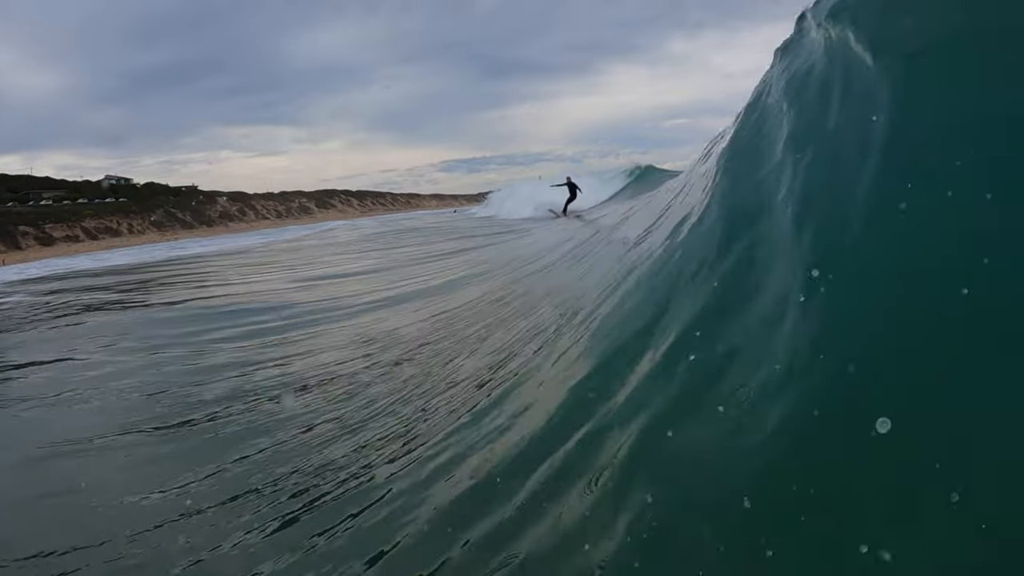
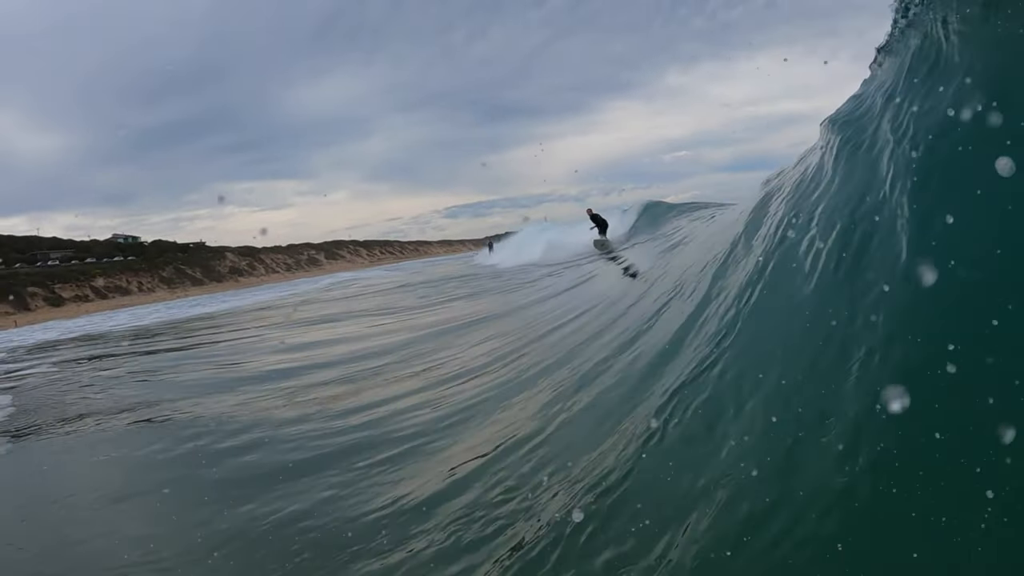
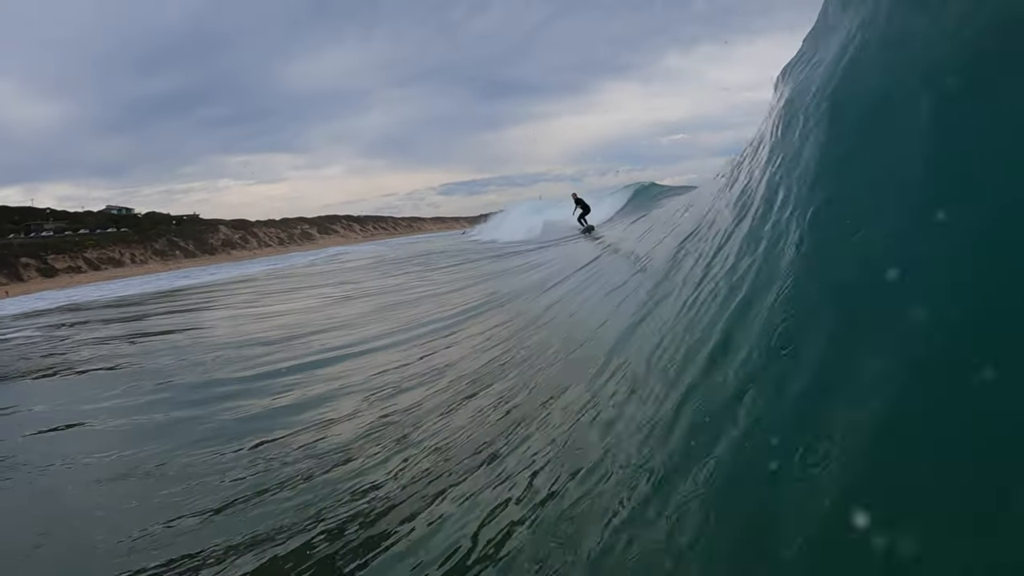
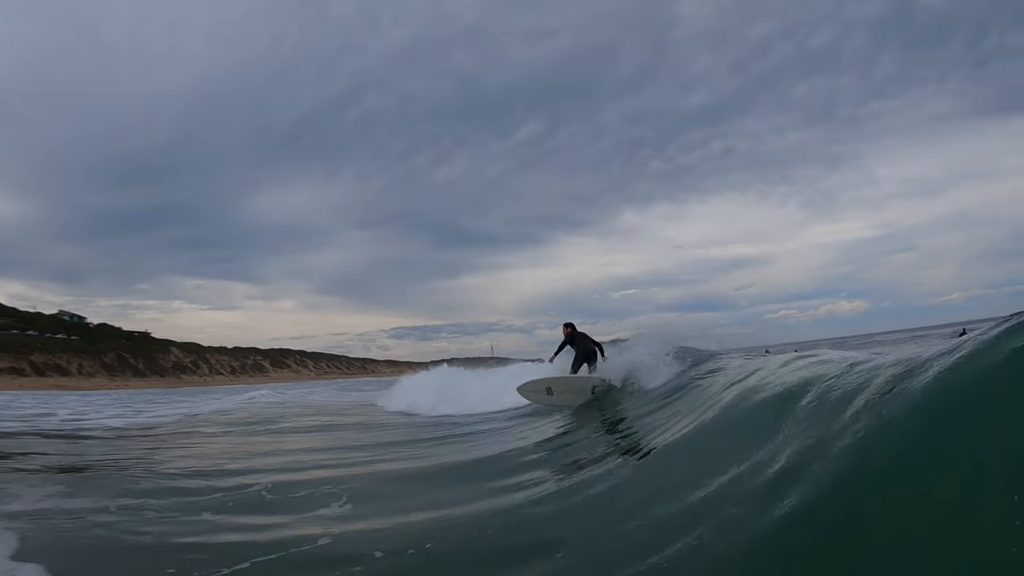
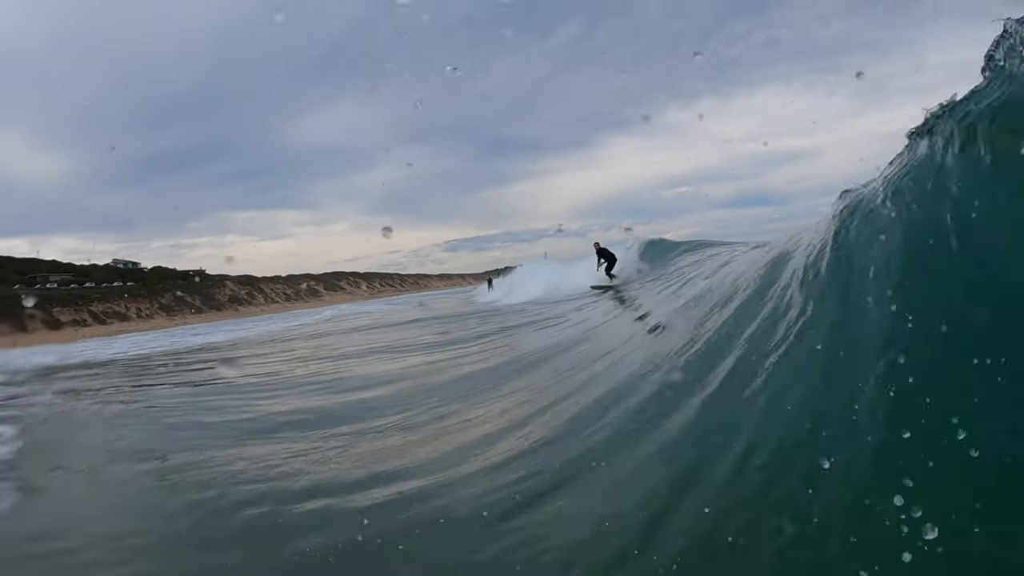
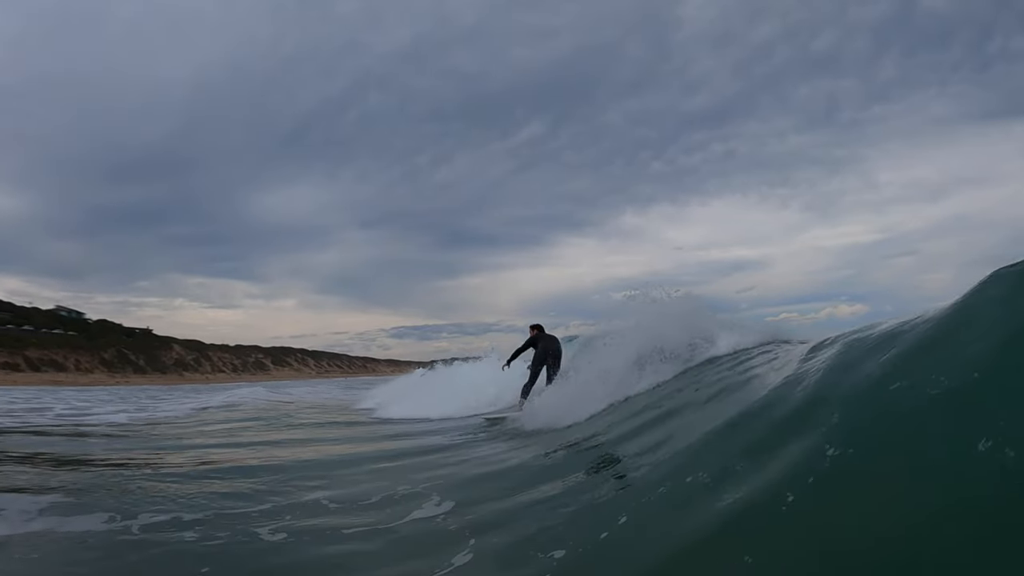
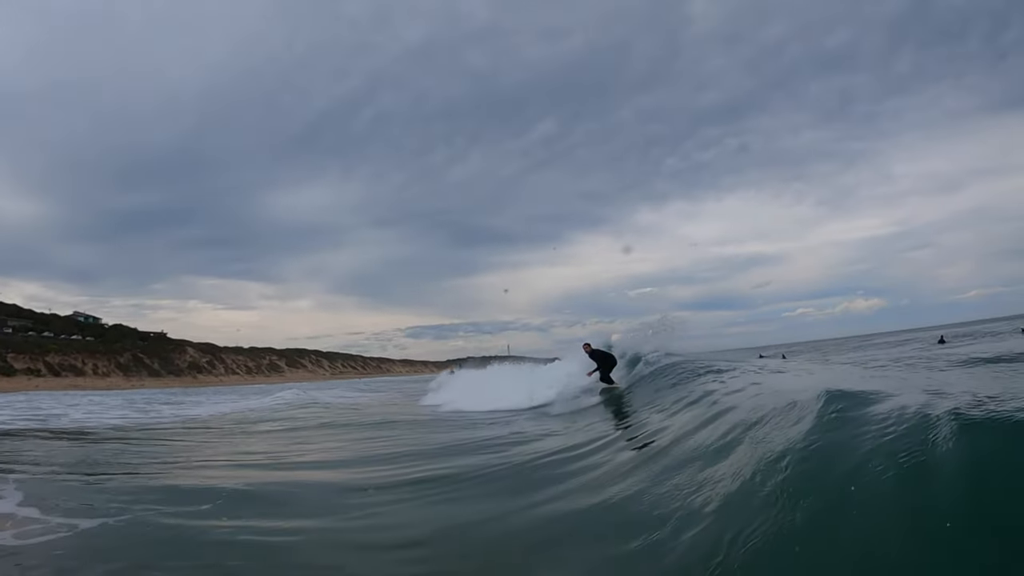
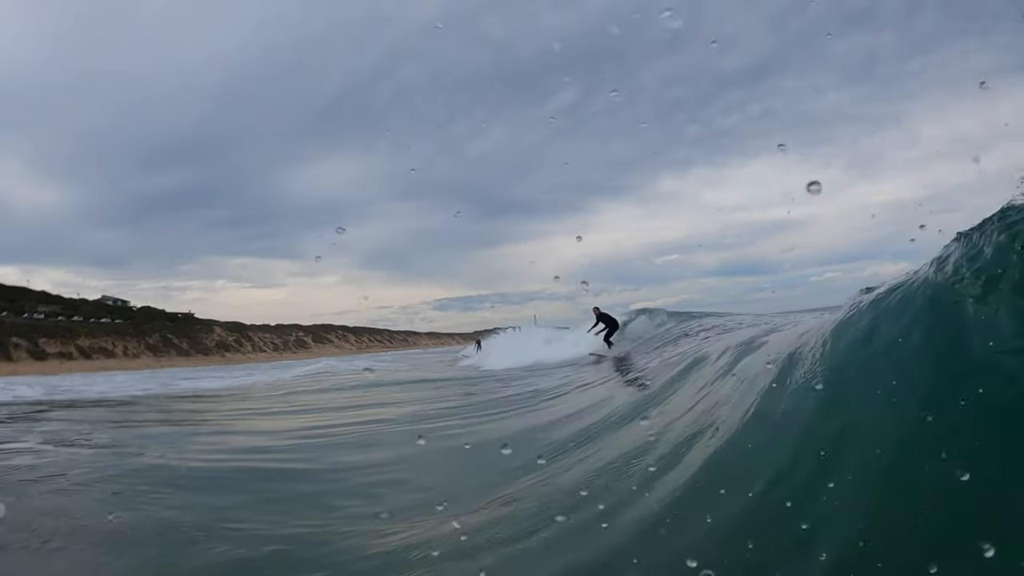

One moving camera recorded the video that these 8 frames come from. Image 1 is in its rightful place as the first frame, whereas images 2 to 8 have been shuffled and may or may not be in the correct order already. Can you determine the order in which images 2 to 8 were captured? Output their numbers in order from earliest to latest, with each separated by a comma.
3, 2, 5, 8, 7, 4, 6
